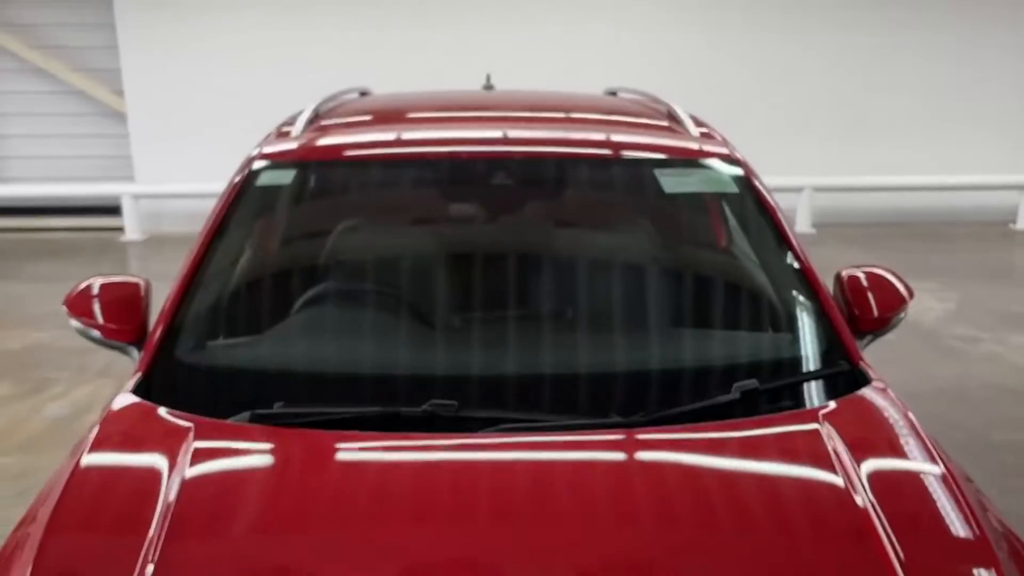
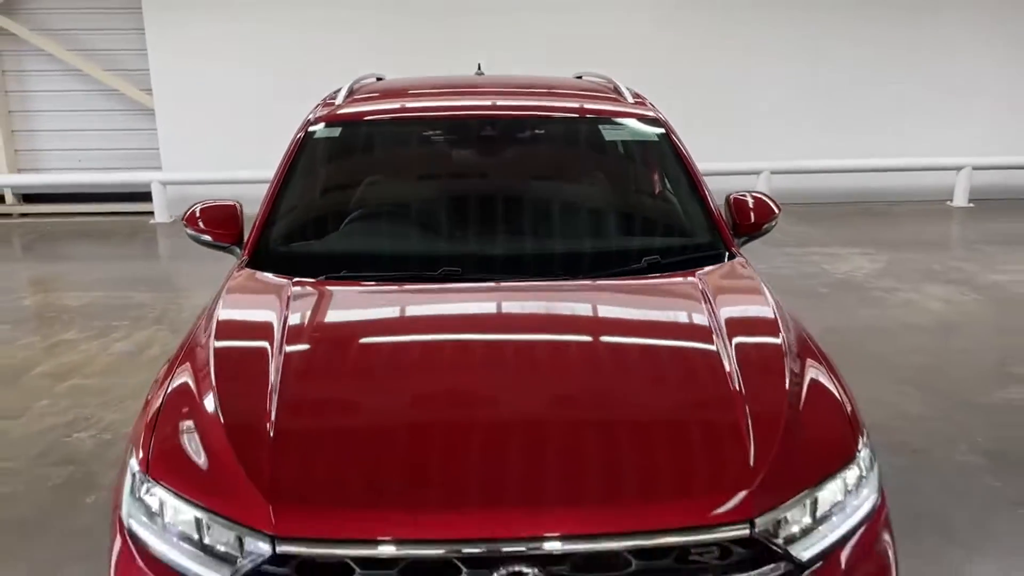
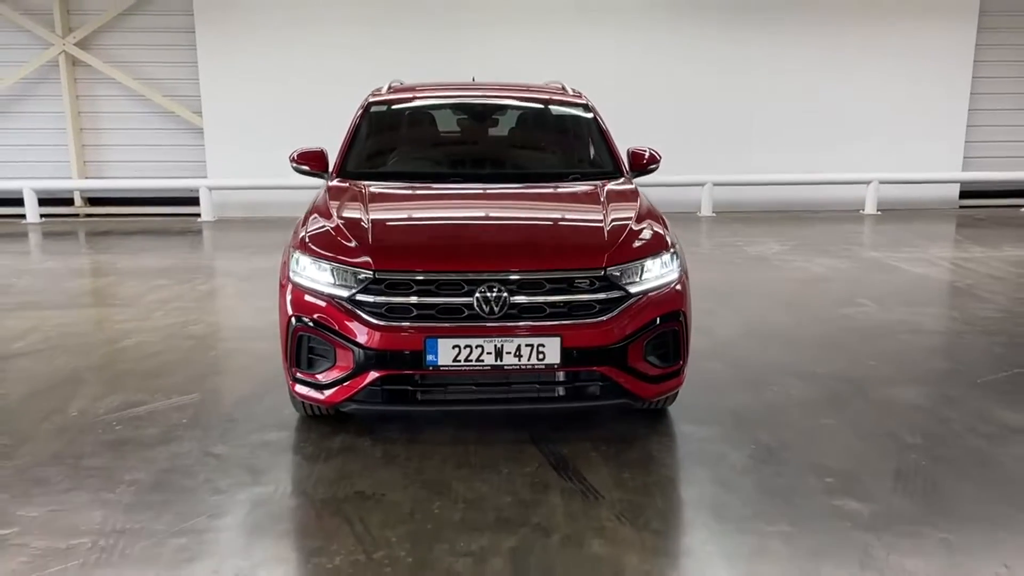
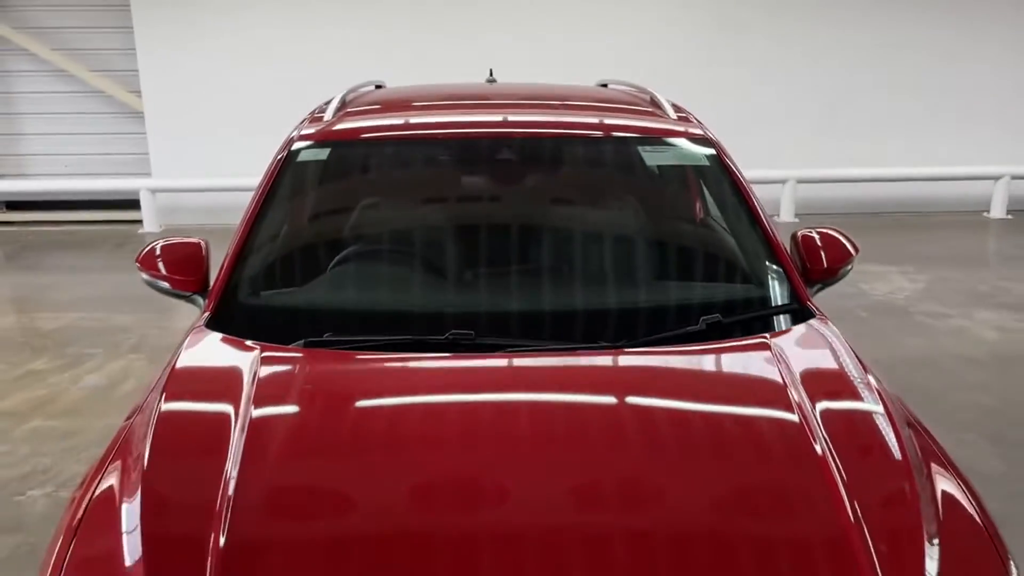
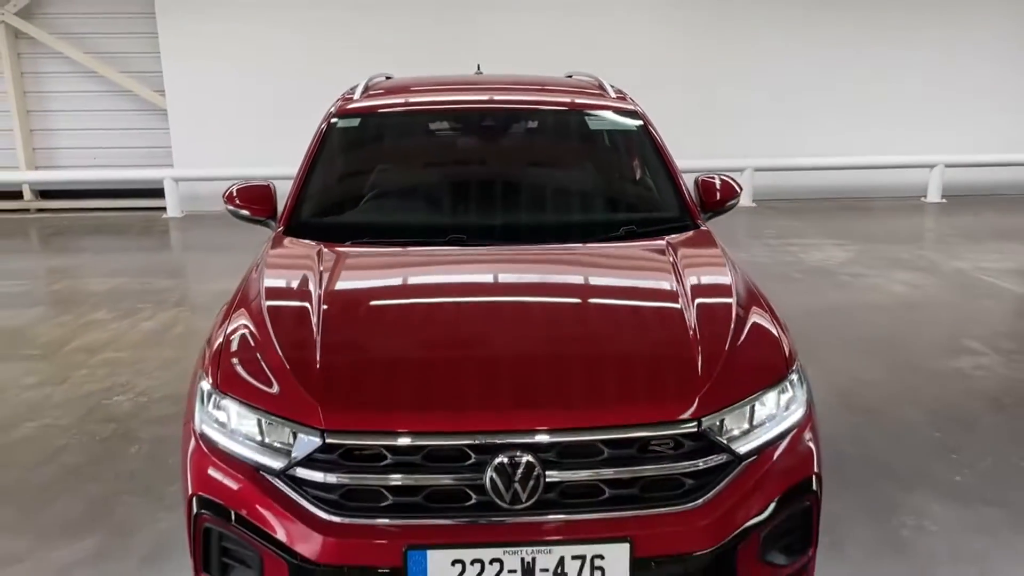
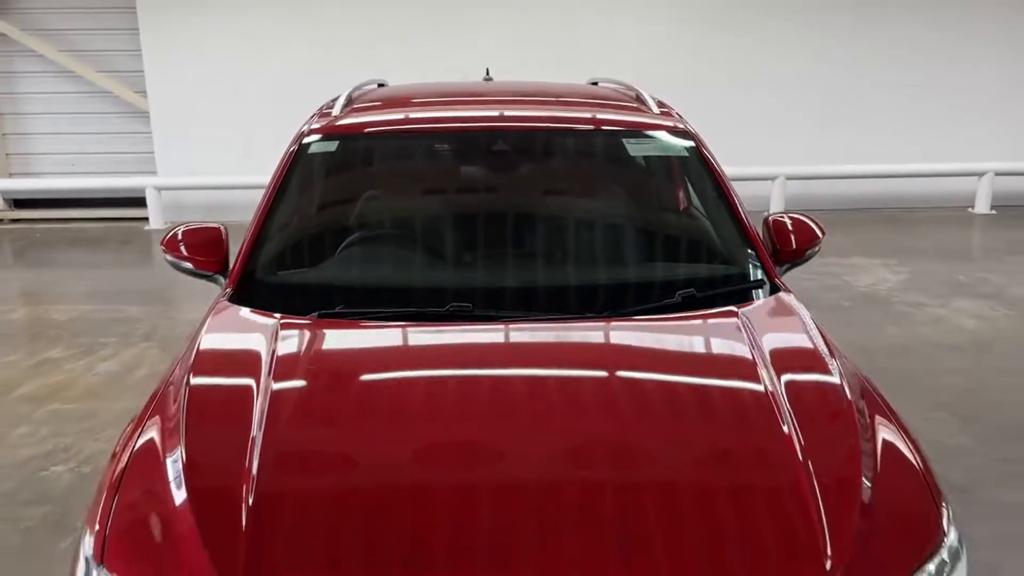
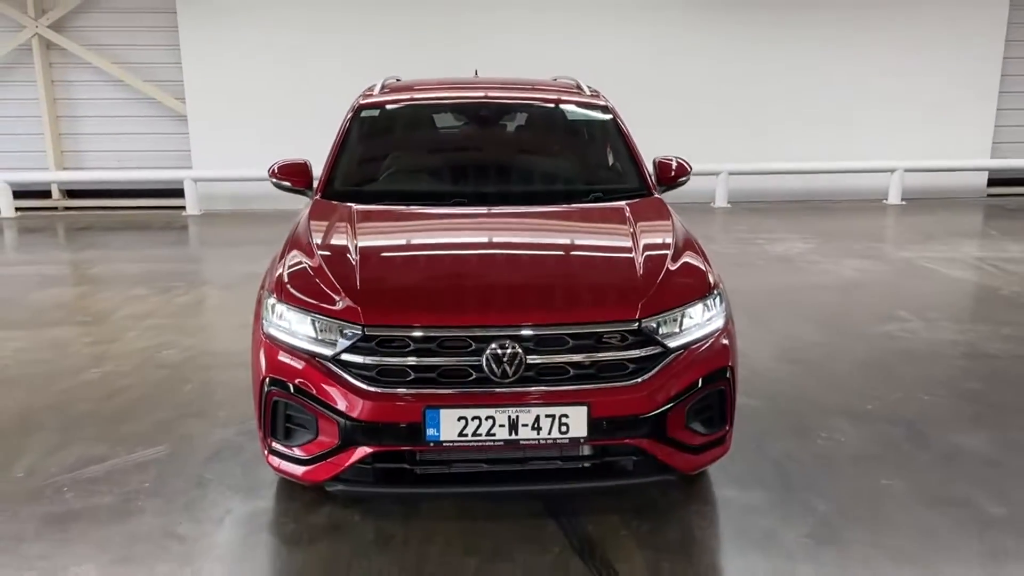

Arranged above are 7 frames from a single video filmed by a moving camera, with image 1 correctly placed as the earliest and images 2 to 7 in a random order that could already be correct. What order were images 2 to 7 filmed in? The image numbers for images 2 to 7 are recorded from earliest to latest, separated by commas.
4, 6, 2, 5, 7, 3
